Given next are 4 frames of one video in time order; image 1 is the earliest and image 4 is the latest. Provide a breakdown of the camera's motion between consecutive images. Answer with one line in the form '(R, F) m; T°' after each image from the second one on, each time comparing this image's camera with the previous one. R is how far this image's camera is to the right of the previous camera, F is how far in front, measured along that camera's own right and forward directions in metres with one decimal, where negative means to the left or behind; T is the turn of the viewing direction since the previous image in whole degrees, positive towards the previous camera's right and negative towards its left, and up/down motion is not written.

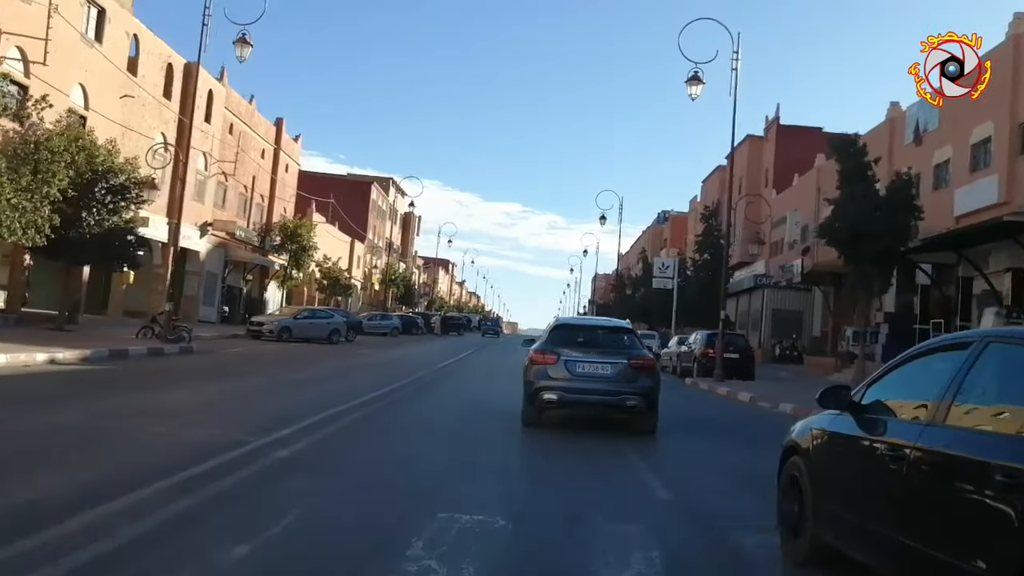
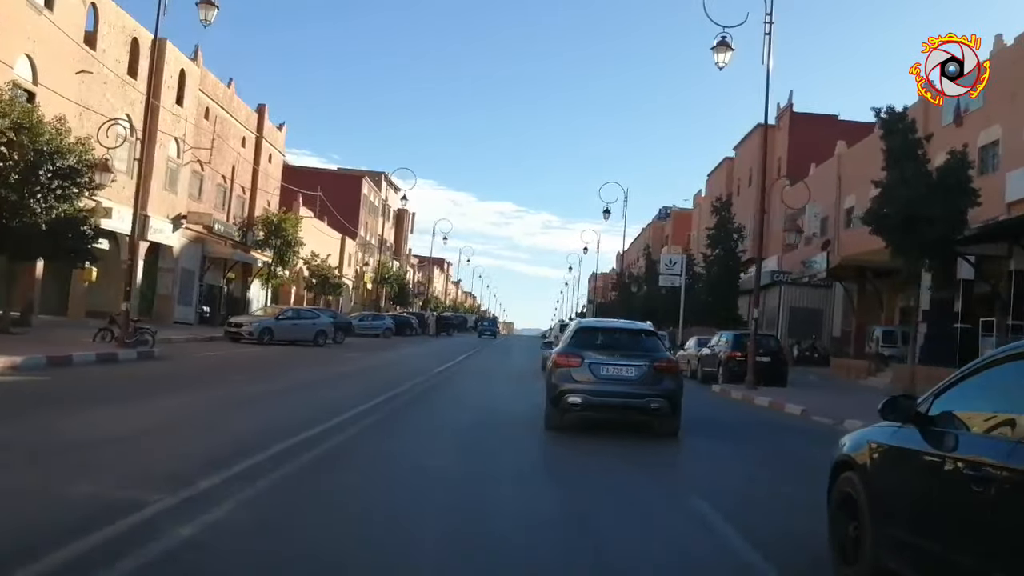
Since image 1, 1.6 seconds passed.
(-0.2, +2.8) m; 0°
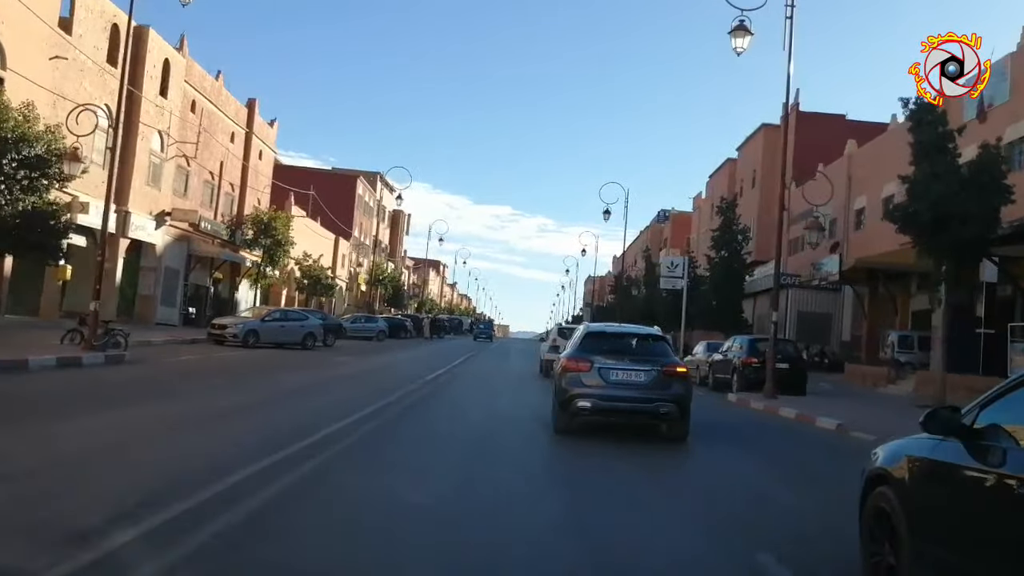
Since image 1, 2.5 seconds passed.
(-0.1, +1.5) m; 0°
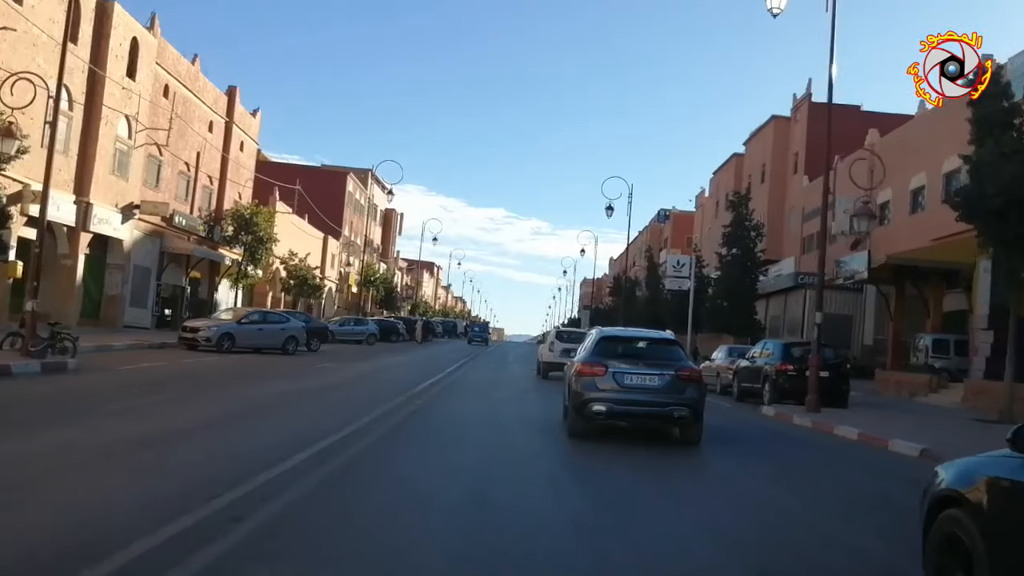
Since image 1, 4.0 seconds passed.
(-0.2, +2.6) m; 0°
